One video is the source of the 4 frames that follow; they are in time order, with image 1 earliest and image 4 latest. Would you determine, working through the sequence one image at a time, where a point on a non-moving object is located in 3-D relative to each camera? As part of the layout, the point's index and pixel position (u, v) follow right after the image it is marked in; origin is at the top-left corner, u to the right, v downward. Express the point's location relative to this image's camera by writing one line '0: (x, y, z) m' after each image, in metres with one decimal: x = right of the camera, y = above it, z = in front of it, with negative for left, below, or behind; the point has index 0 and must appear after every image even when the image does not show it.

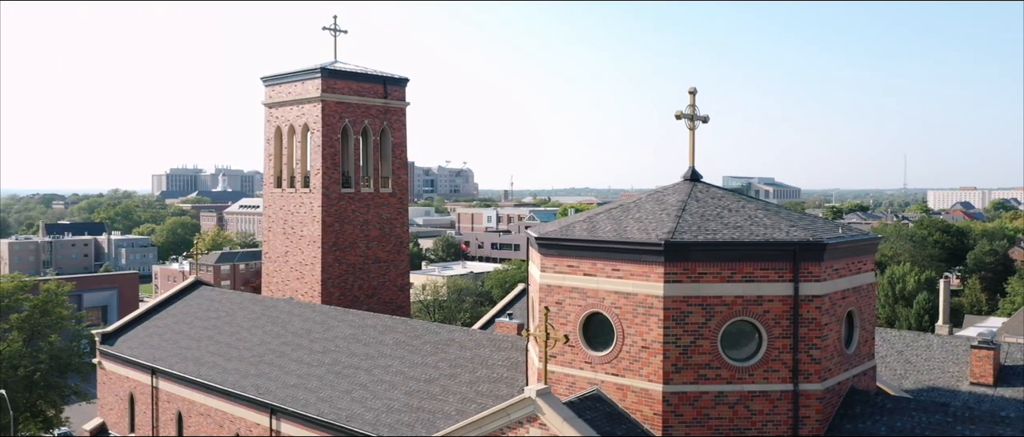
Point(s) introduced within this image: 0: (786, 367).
0: (+3.9, -2.1, +11.8) m
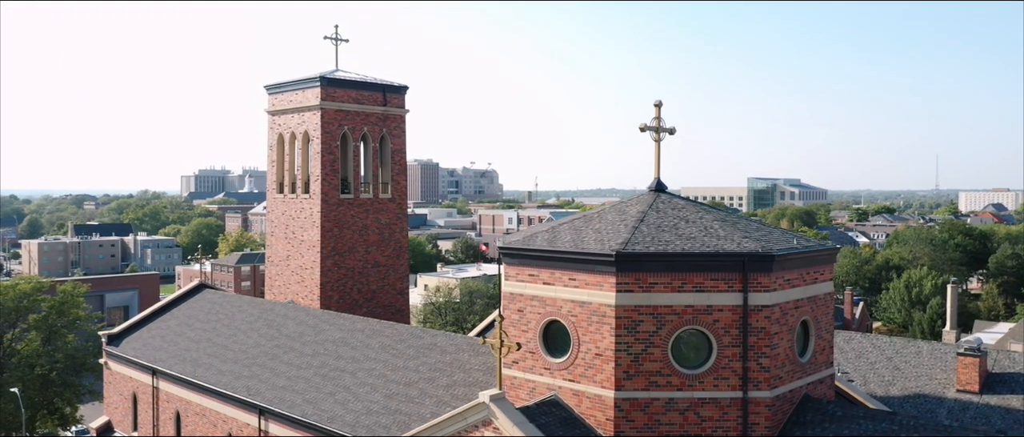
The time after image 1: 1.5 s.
0: (+3.3, -2.3, +12.1) m
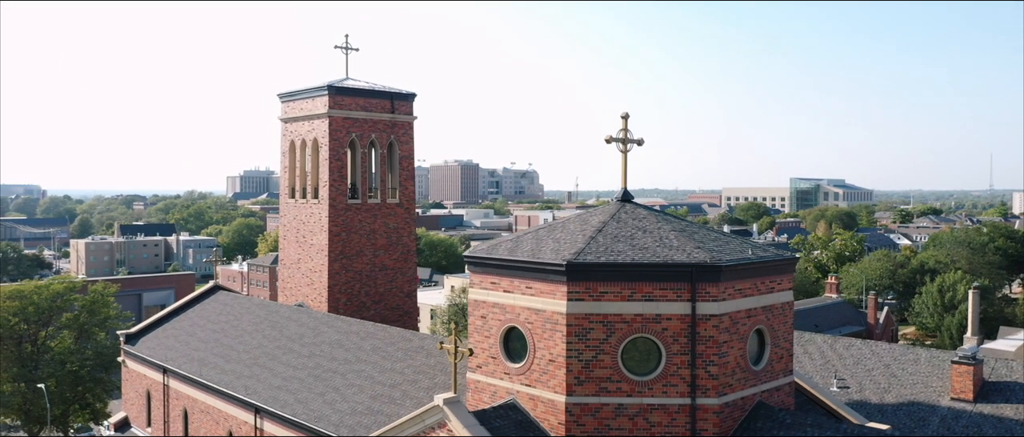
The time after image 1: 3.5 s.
0: (+2.6, -2.5, +12.5) m
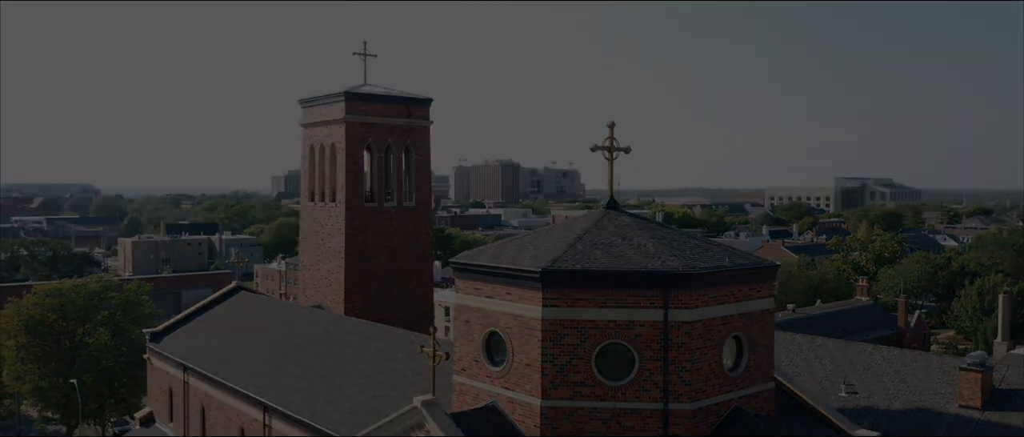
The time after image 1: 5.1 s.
0: (+2.2, -2.6, +12.7) m
